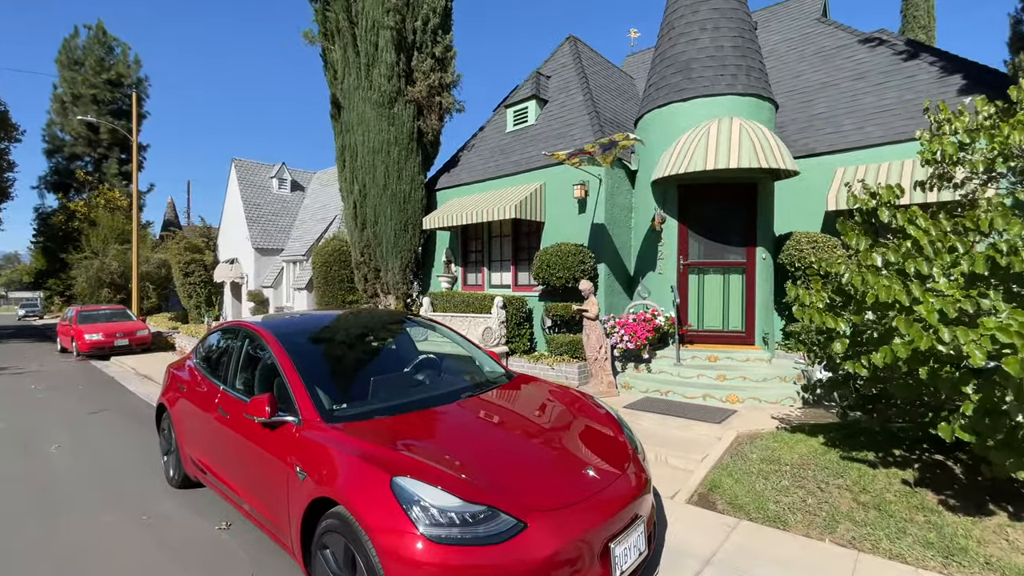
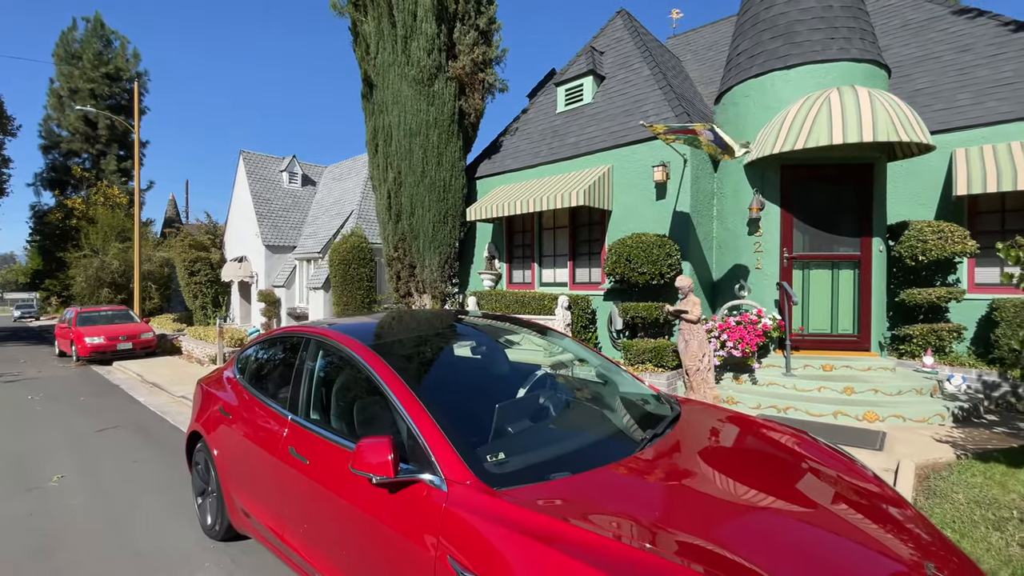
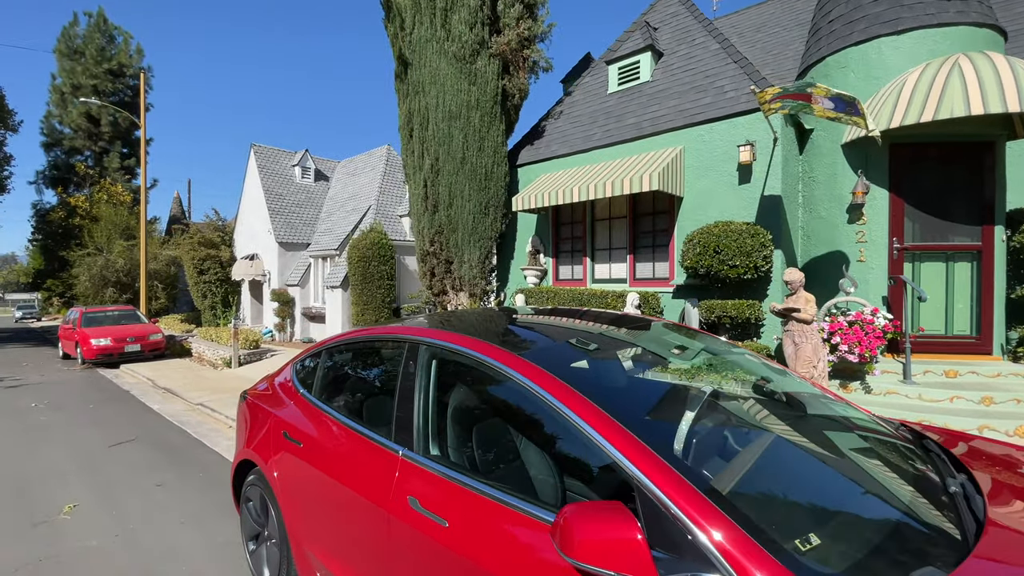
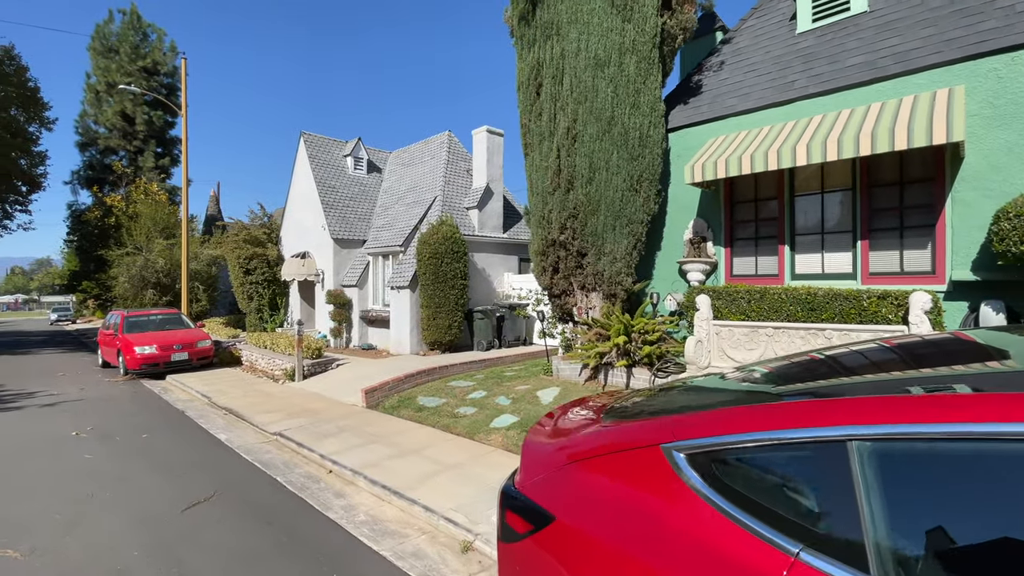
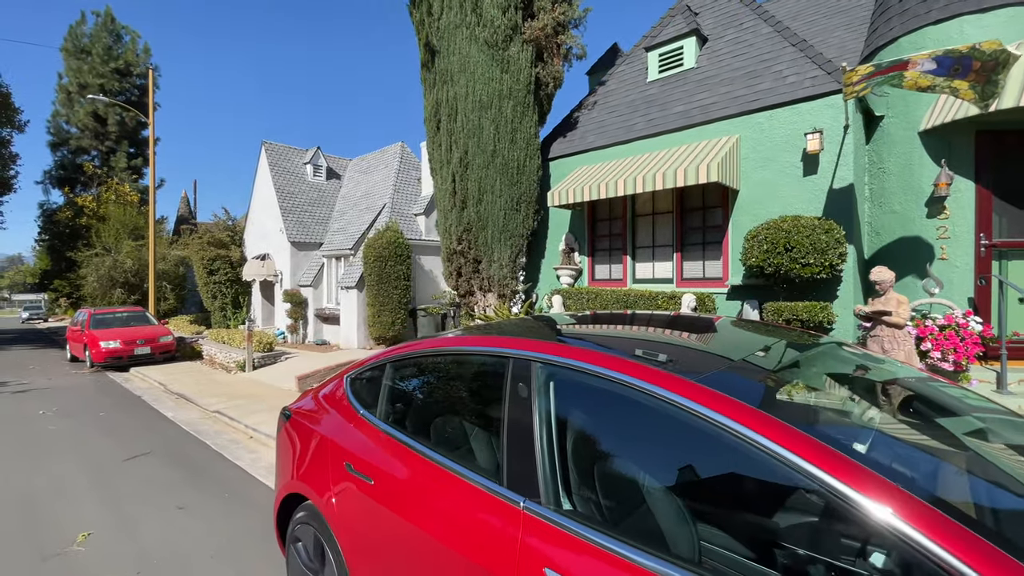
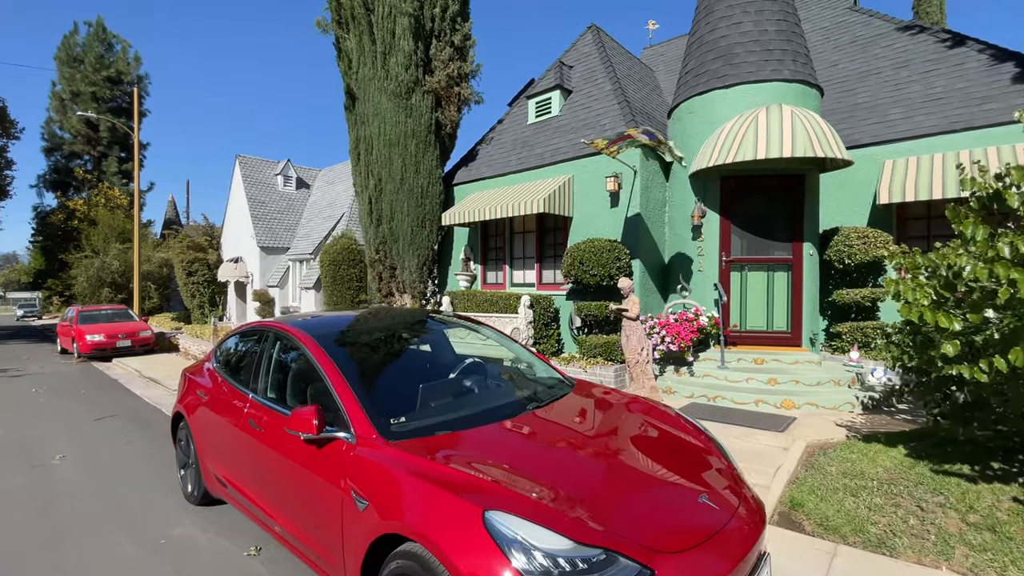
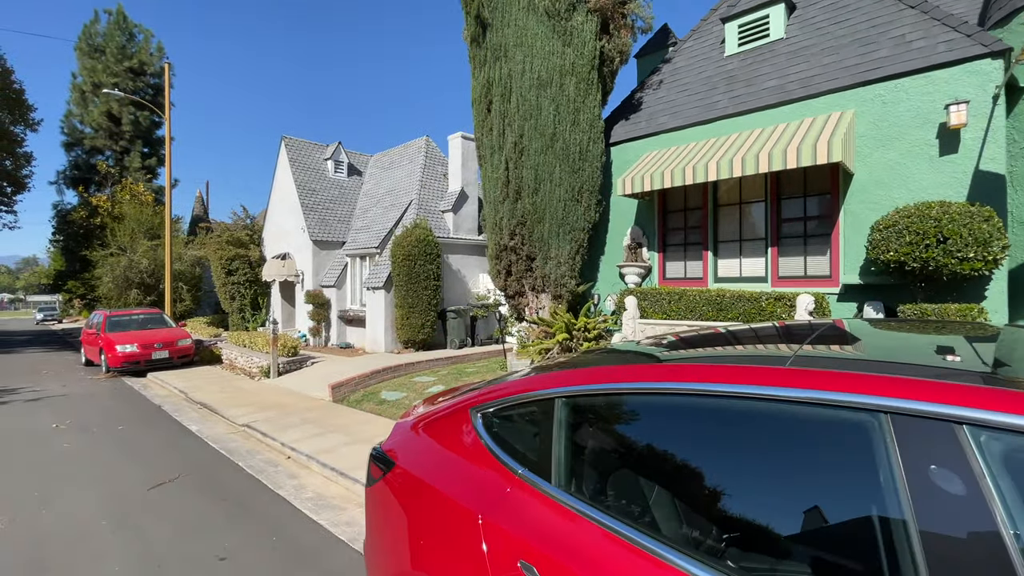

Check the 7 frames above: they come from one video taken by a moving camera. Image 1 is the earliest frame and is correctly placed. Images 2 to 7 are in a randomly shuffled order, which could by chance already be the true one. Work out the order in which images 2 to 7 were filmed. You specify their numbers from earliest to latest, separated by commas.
6, 2, 3, 5, 7, 4
